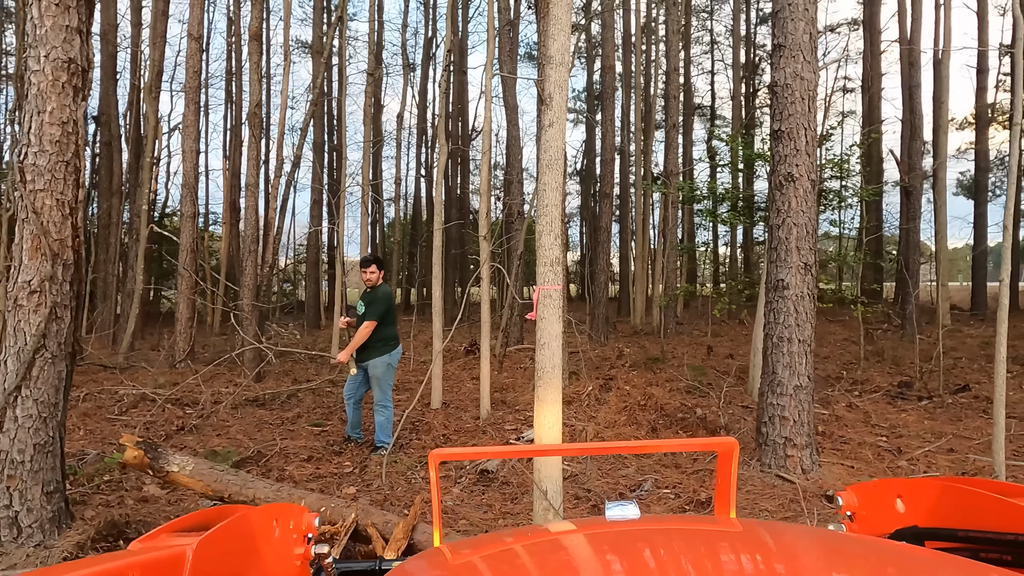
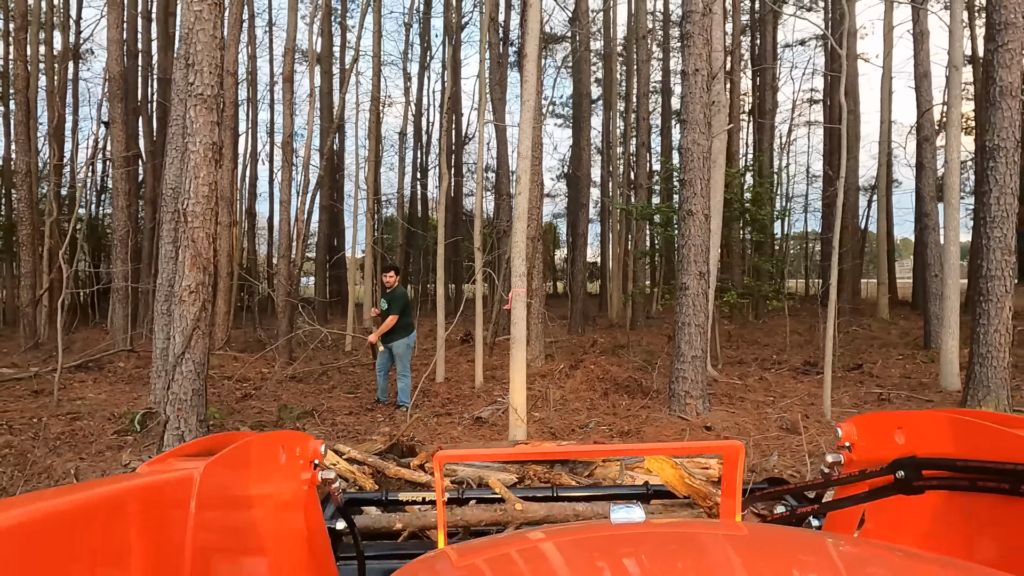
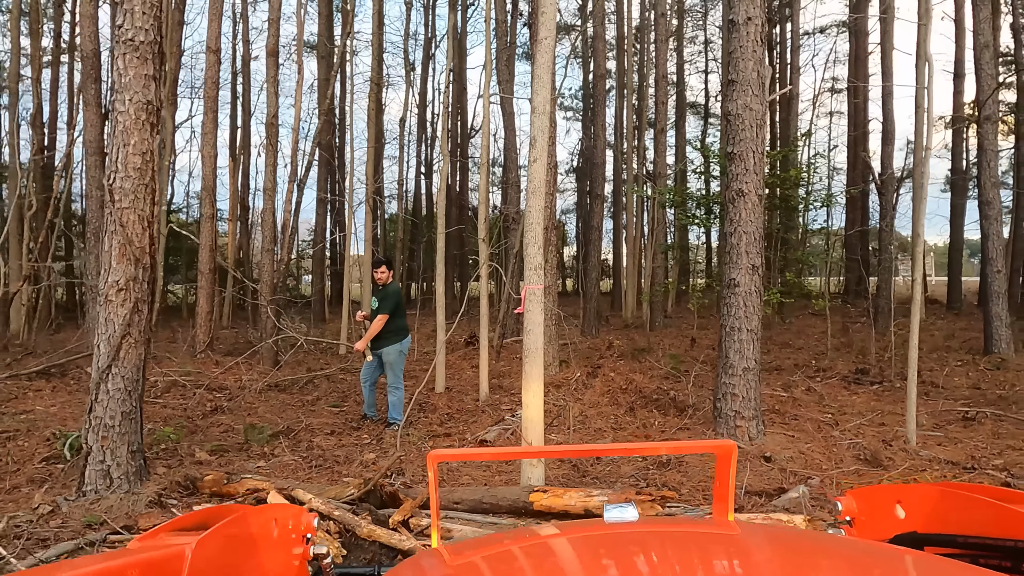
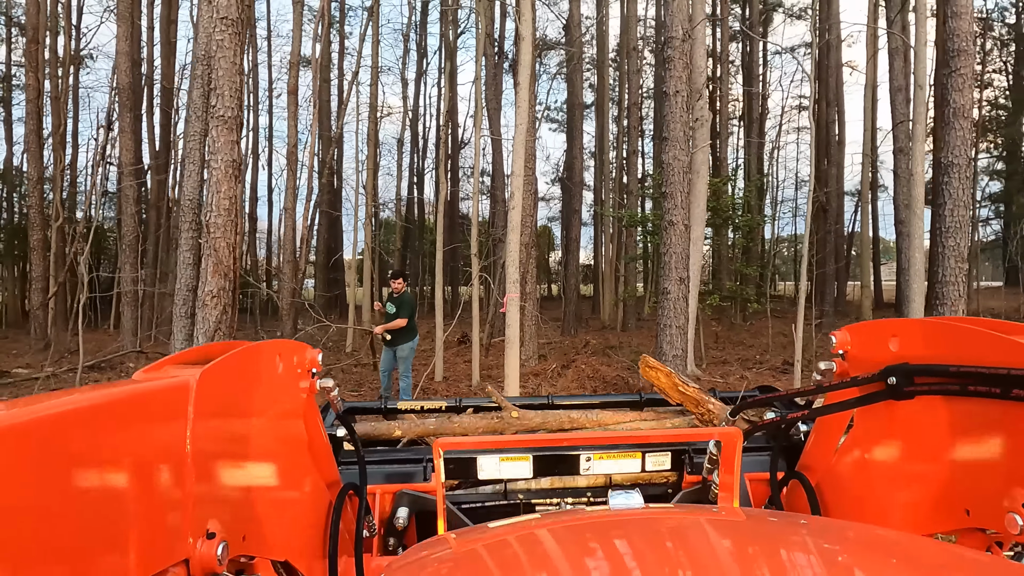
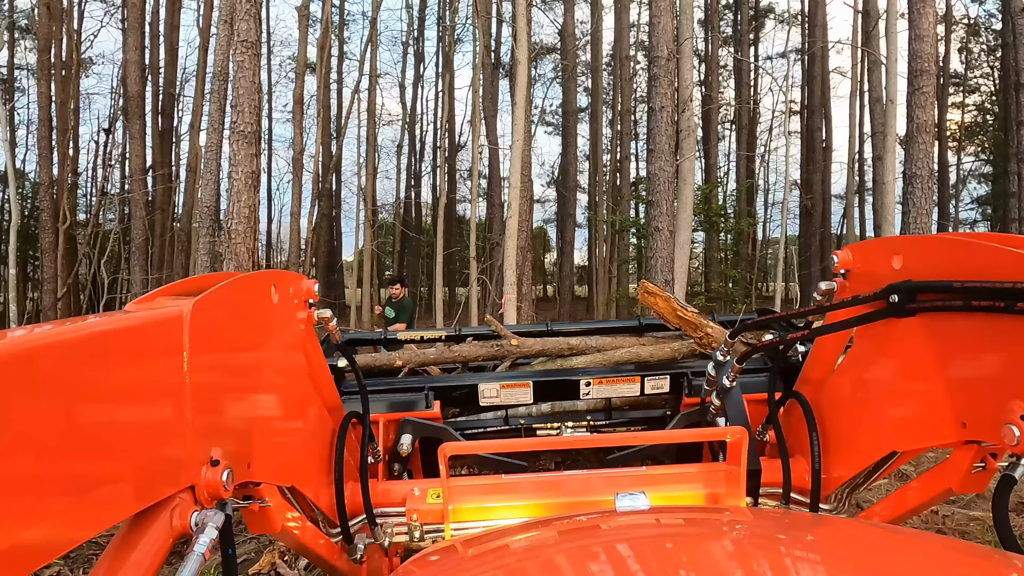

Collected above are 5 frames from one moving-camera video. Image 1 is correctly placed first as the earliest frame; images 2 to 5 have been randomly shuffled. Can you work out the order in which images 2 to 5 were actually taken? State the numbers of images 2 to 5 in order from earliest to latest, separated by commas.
3, 2, 4, 5
